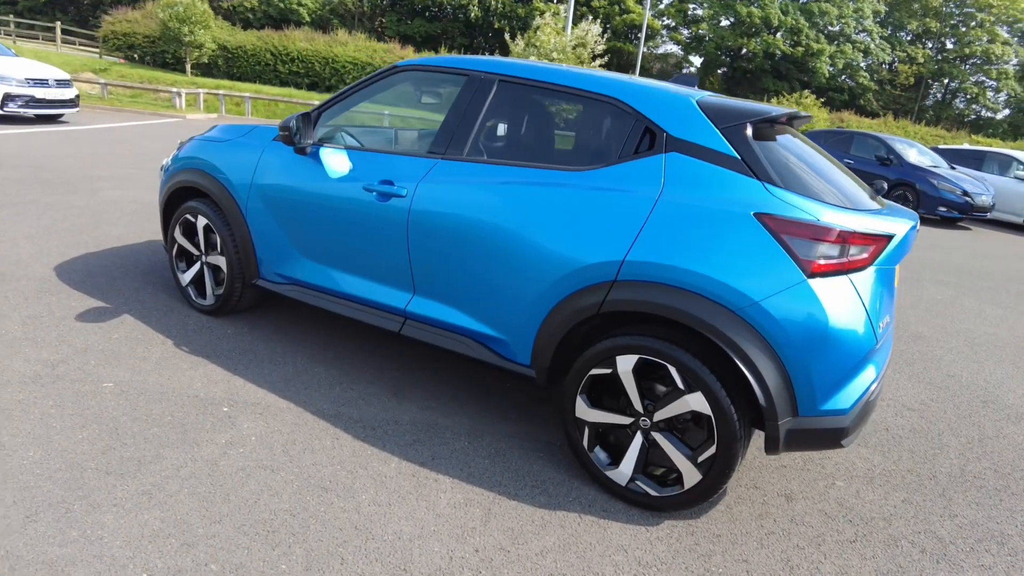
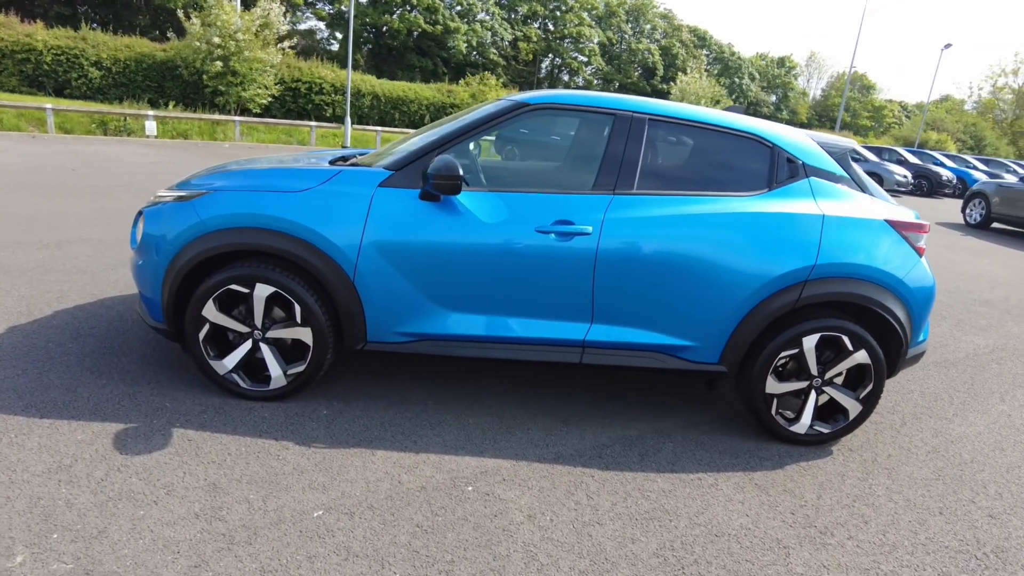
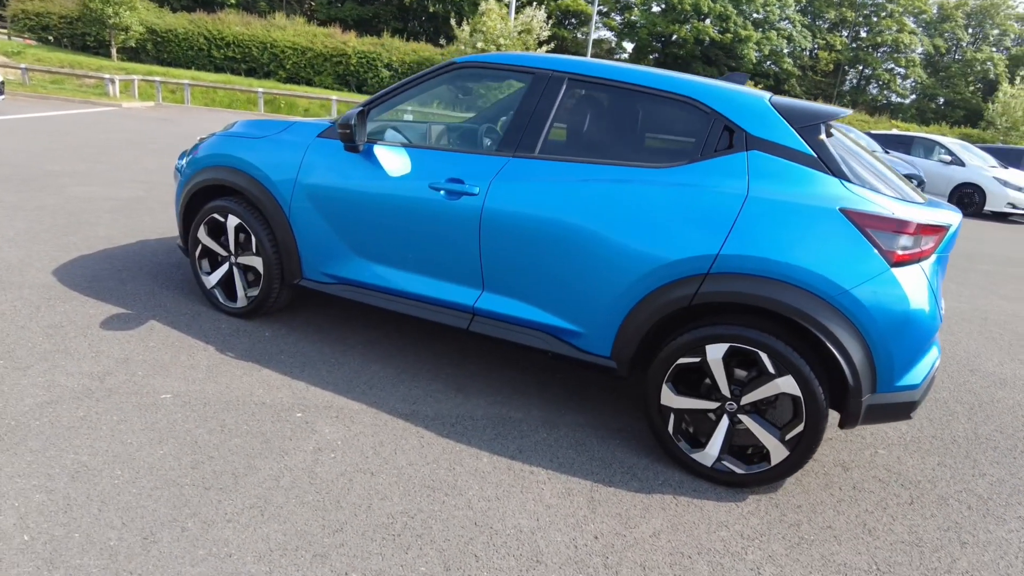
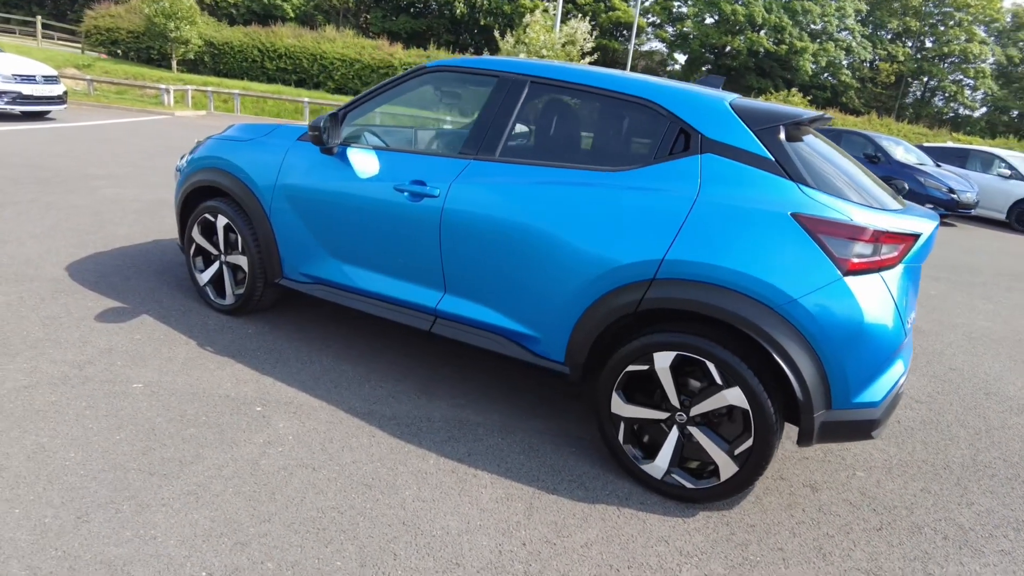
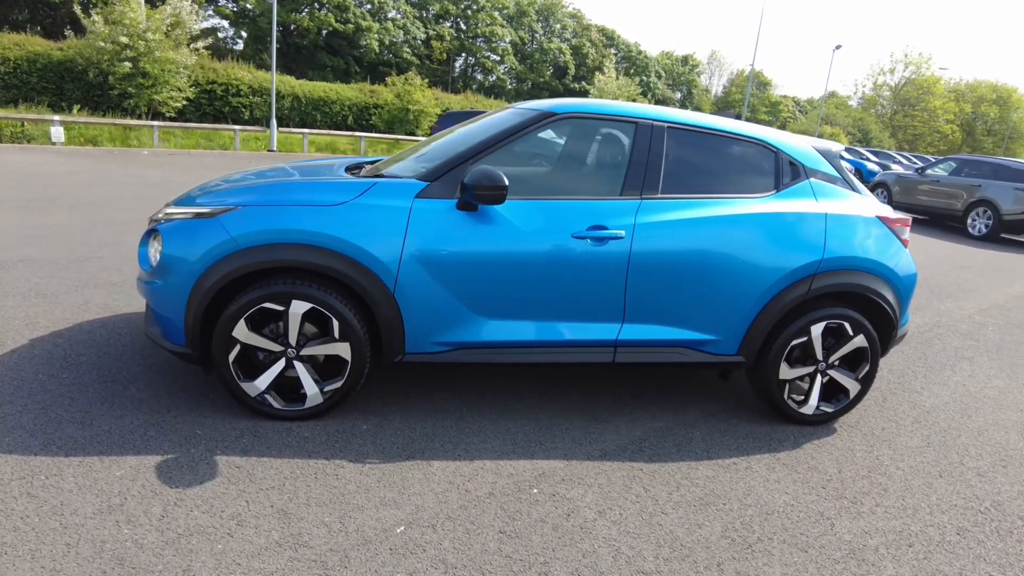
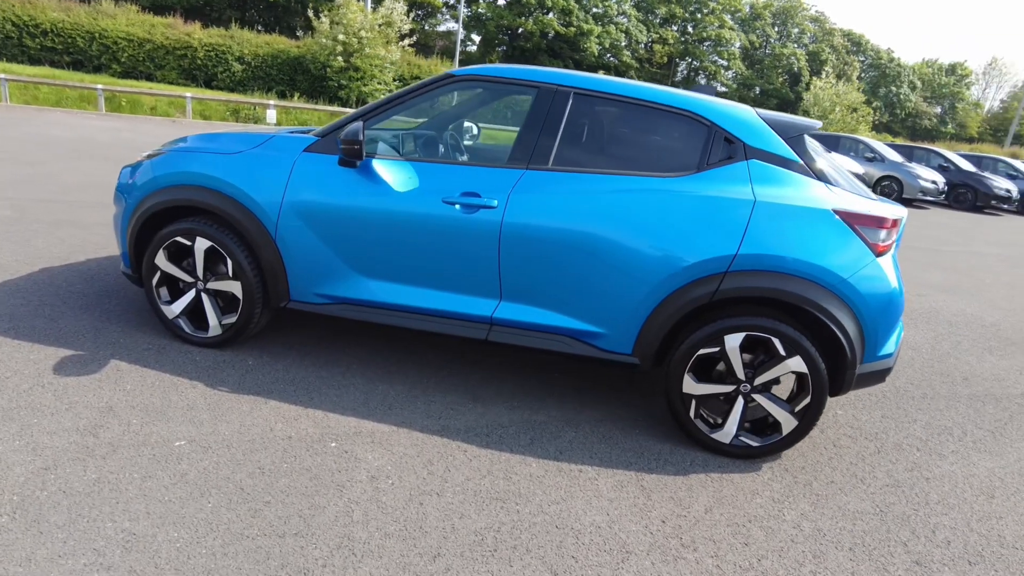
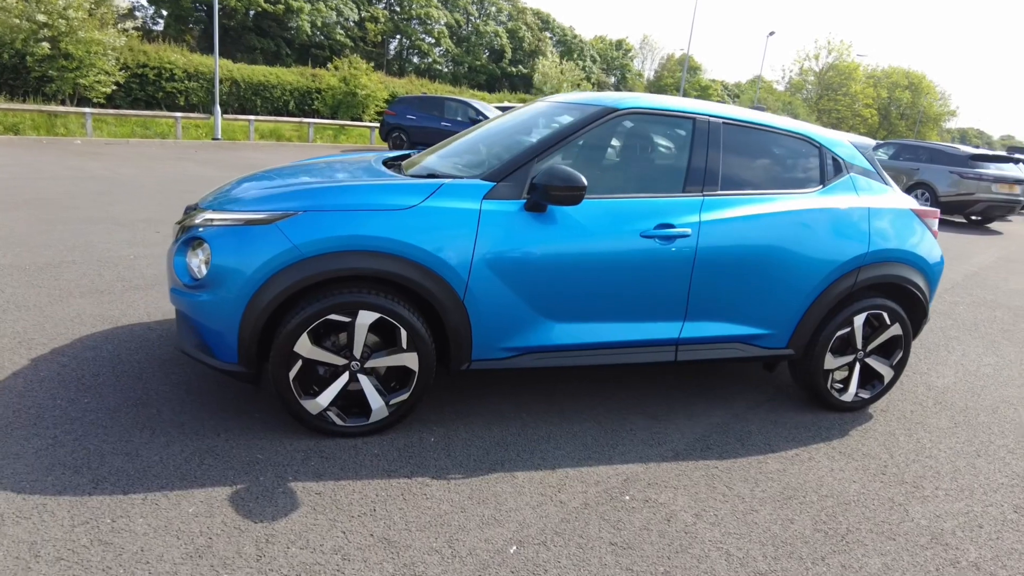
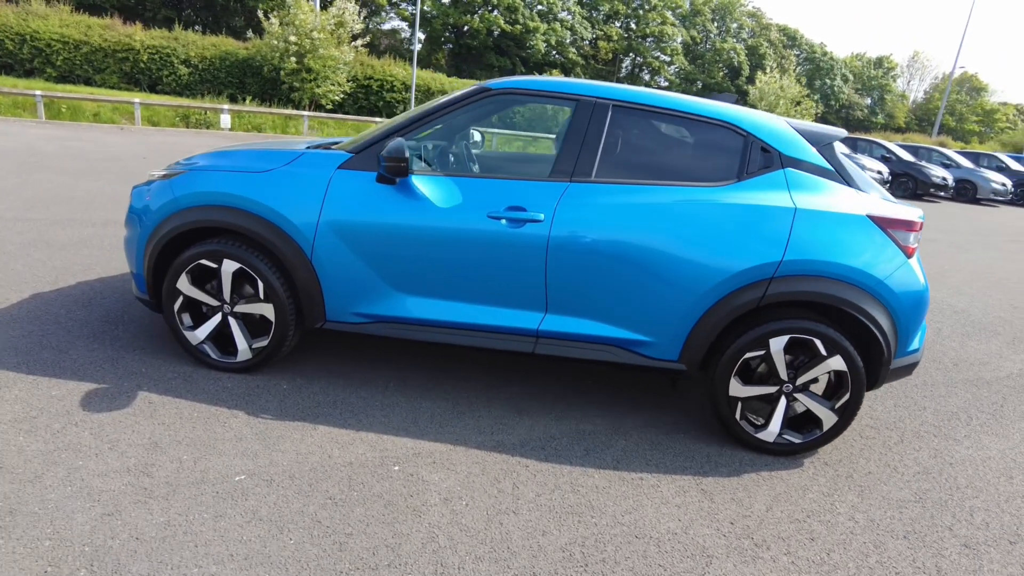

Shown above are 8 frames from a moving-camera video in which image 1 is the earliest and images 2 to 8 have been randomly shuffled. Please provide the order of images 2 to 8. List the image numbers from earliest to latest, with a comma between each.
4, 3, 6, 8, 2, 5, 7
